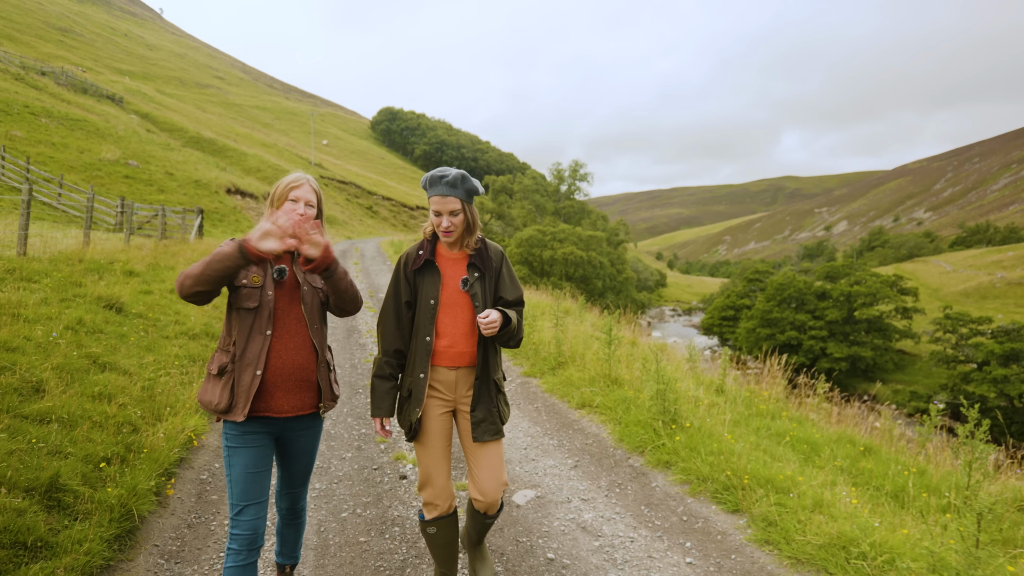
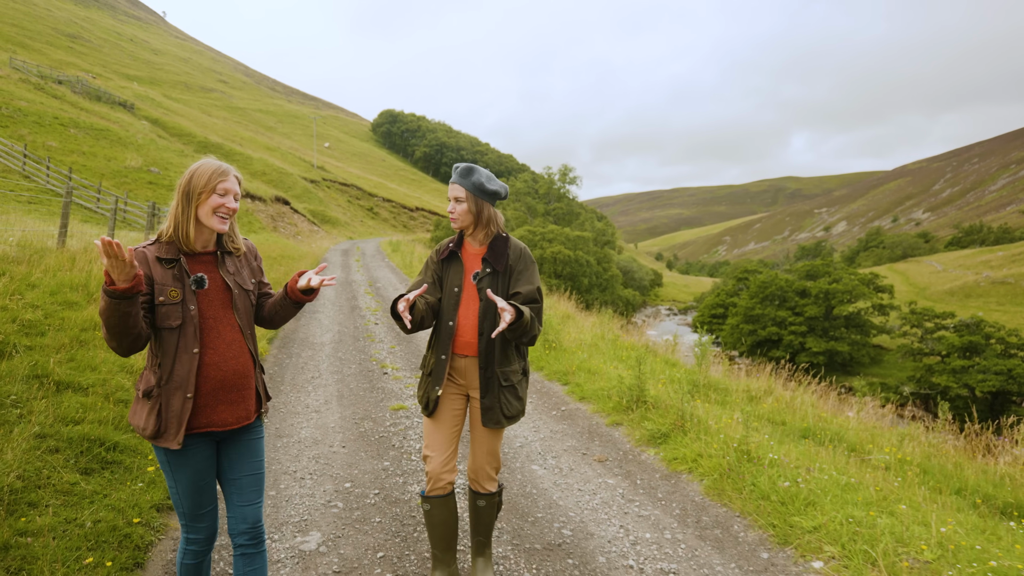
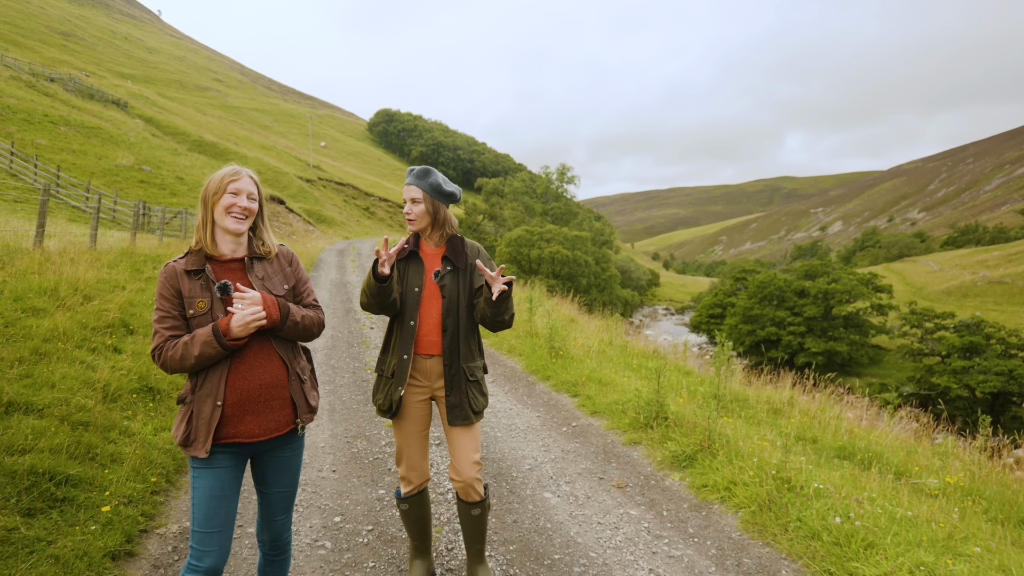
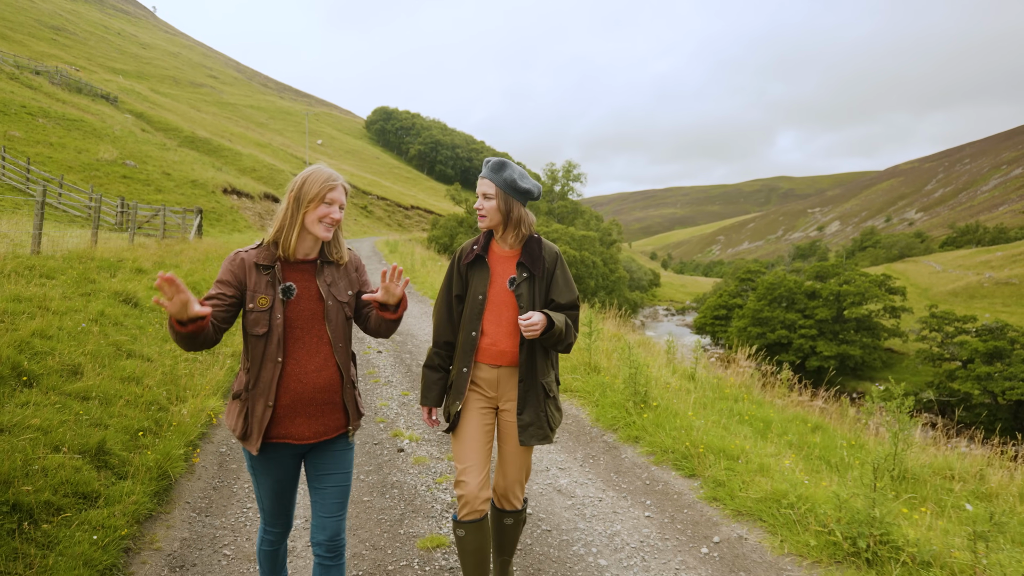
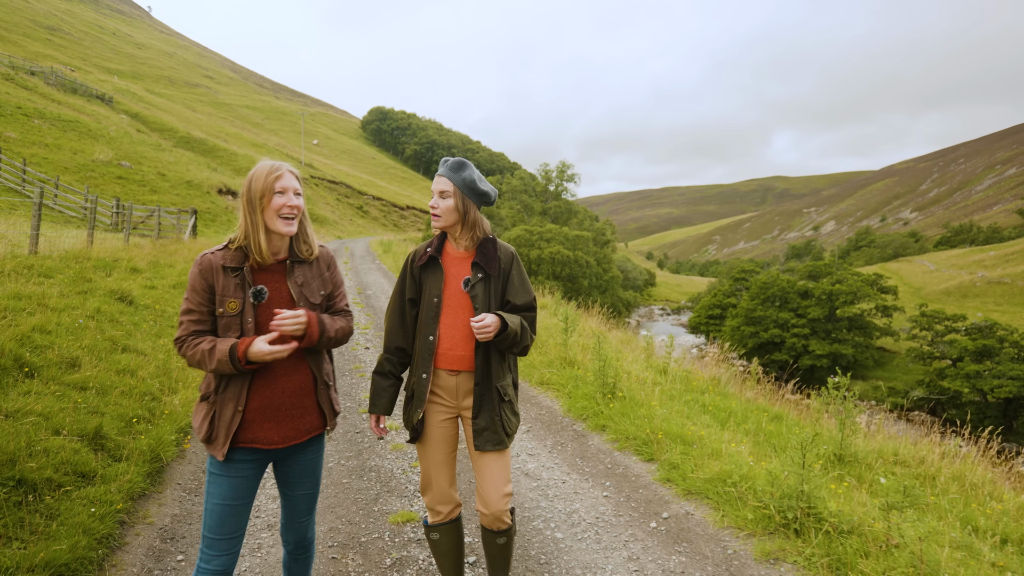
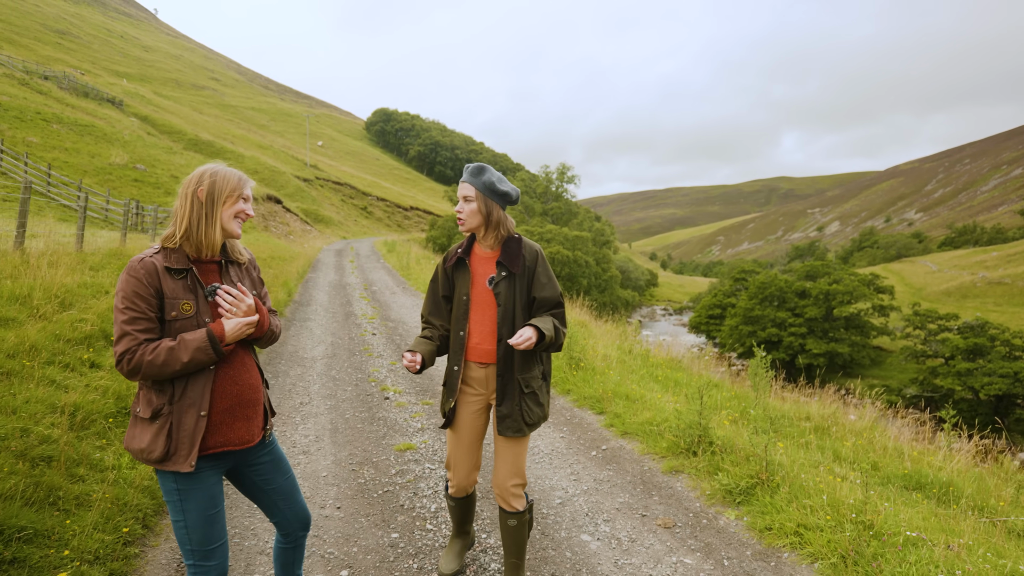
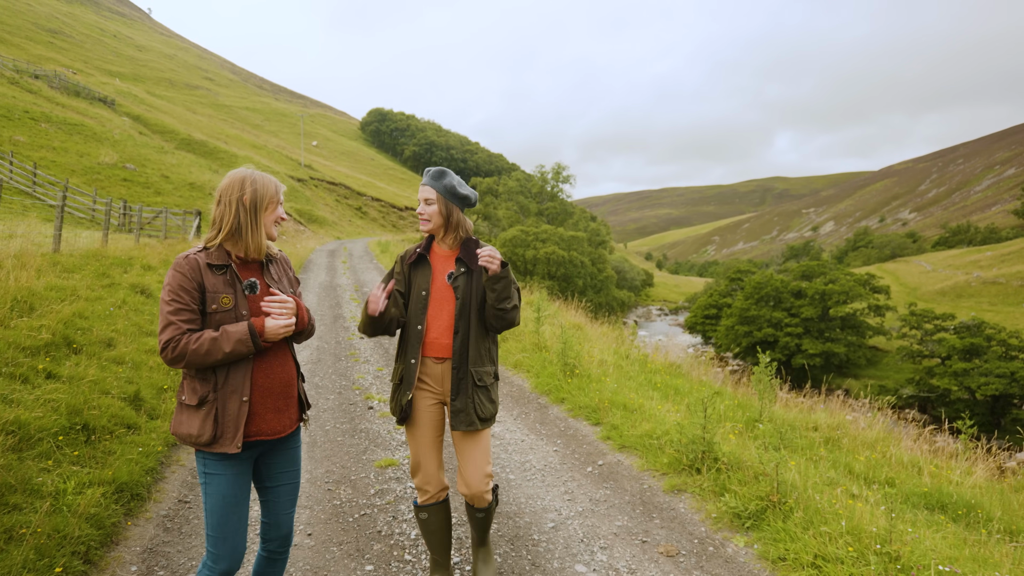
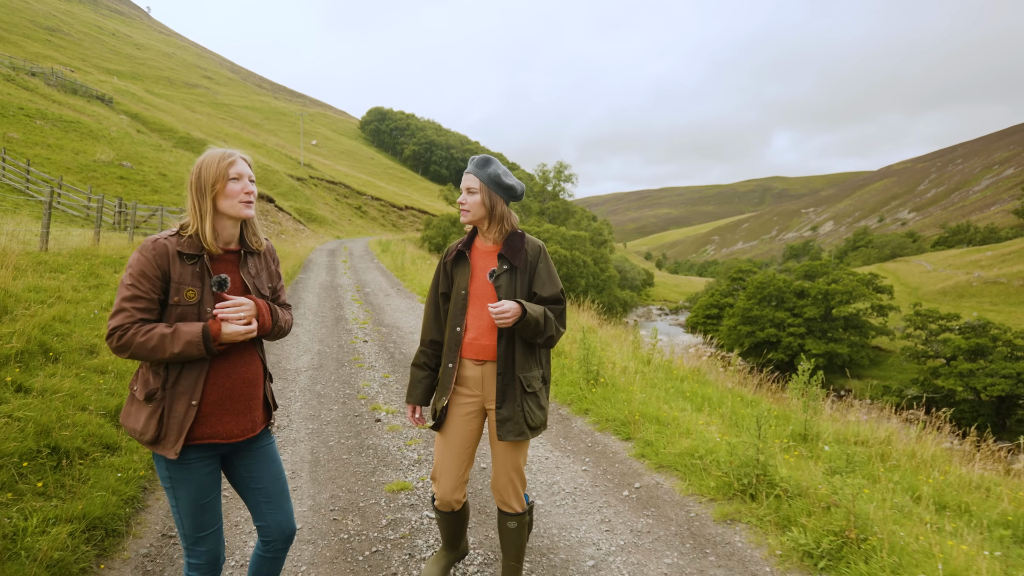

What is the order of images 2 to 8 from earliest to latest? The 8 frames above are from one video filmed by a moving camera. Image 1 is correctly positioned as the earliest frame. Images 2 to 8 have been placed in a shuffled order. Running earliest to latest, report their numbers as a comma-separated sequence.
4, 5, 8, 7, 6, 3, 2
